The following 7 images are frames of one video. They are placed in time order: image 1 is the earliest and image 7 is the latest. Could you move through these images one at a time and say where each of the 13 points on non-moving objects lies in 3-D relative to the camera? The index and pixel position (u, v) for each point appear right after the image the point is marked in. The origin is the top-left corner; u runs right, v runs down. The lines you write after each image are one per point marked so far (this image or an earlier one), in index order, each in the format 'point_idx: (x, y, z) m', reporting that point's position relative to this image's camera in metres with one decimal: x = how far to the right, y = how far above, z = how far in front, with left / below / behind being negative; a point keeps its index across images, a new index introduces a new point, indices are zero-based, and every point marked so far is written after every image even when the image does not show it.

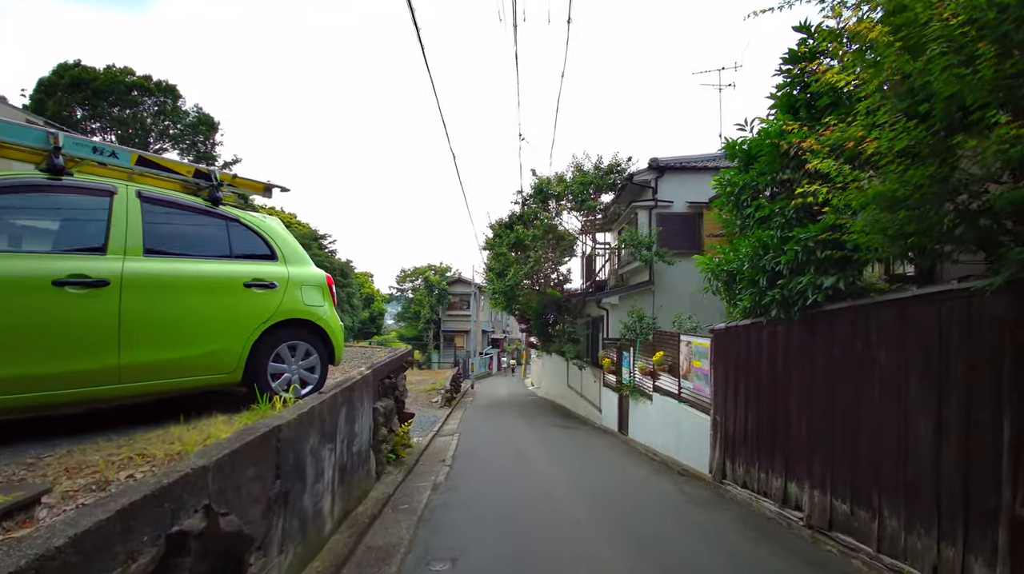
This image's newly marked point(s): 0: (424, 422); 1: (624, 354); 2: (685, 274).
0: (-2.4, -3.8, +13.3) m
1: (+2.7, -1.6, +11.5) m
2: (+4.9, +0.4, +13.6) m
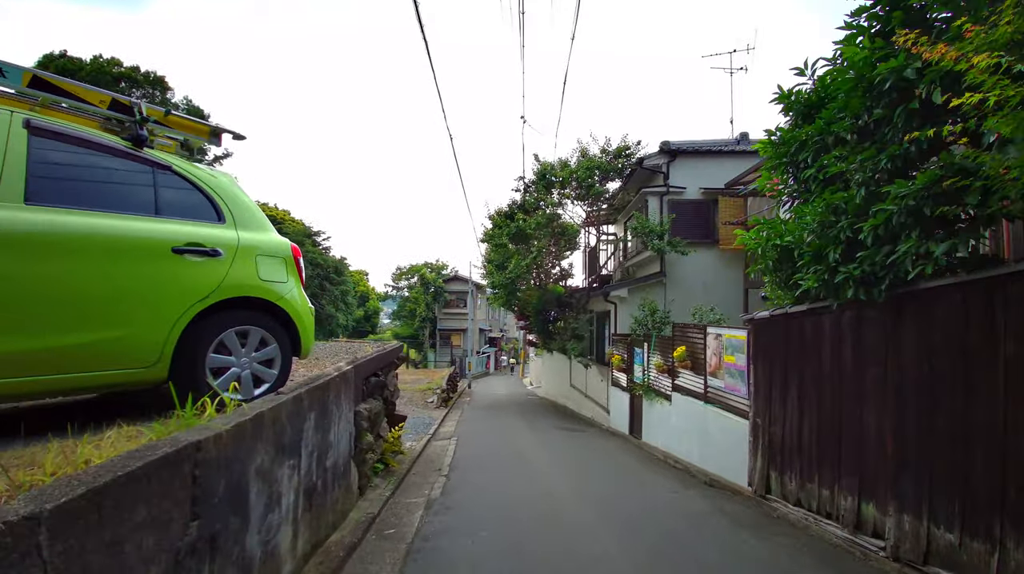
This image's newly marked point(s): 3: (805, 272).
0: (-2.4, -3.5, +12.3) m
1: (+2.7, -1.4, +10.6) m
2: (+4.9, +0.6, +12.6) m
3: (+2.7, +0.1, +4.4) m
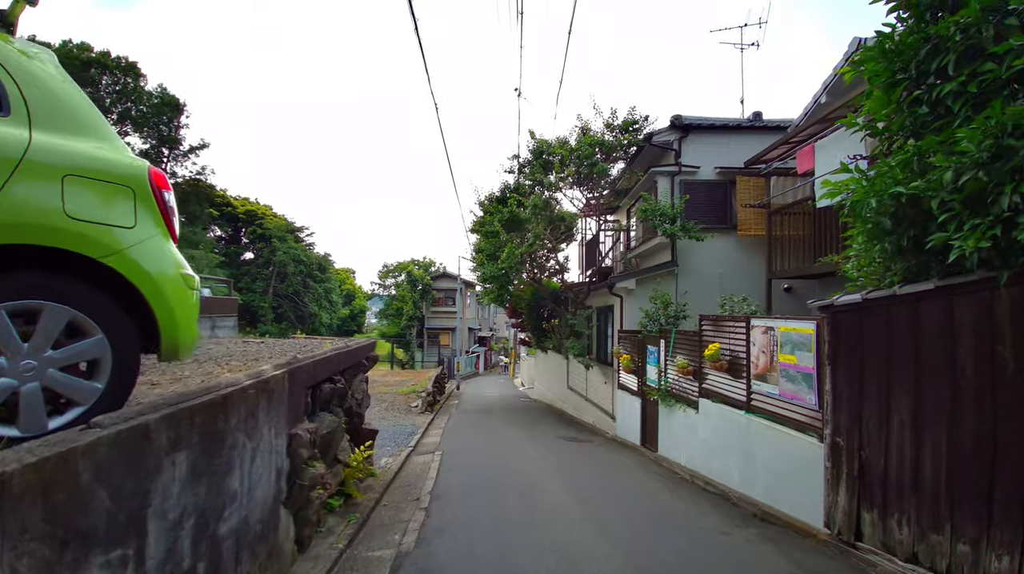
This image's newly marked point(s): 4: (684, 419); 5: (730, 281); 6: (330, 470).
0: (-2.5, -3.3, +10.8) m
1: (+2.6, -1.2, +9.2) m
2: (+4.8, +0.8, +11.3) m
3: (+2.7, +0.4, +3.0) m
4: (+2.7, -2.1, +7.4) m
5: (+5.1, +0.2, +11.2) m
6: (-1.7, -1.7, +4.5) m
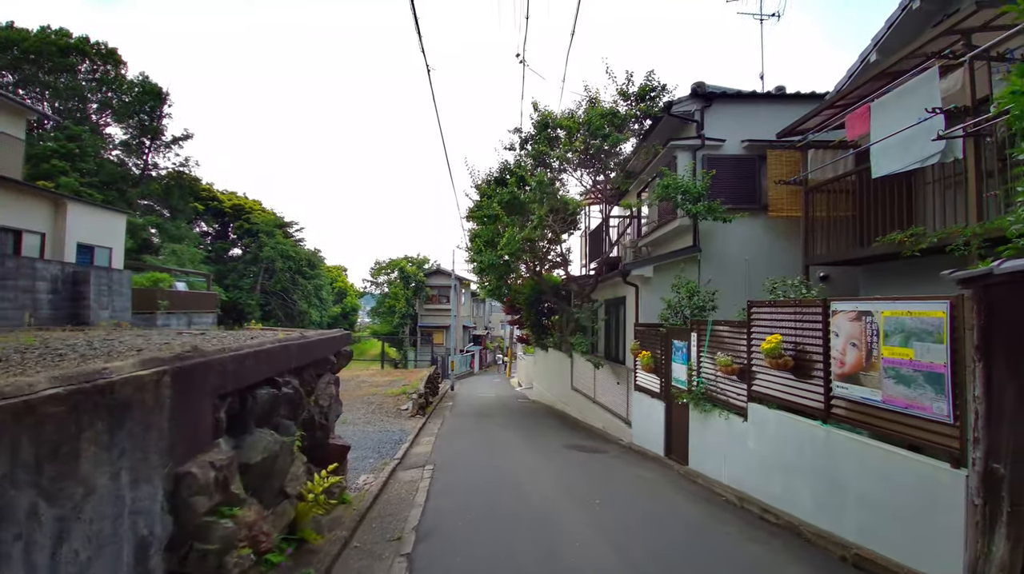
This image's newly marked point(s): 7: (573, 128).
0: (-2.5, -3.1, +9.4) m
1: (+2.7, -0.9, +7.9) m
2: (+4.8, +1.1, +10.0) m
3: (+2.9, +0.6, +1.7) m
4: (+2.7, -1.8, +6.2) m
5: (+5.1, +0.4, +10.0) m
6: (-1.6, -1.5, +3.1) m
7: (+1.5, +3.7, +11.3) m
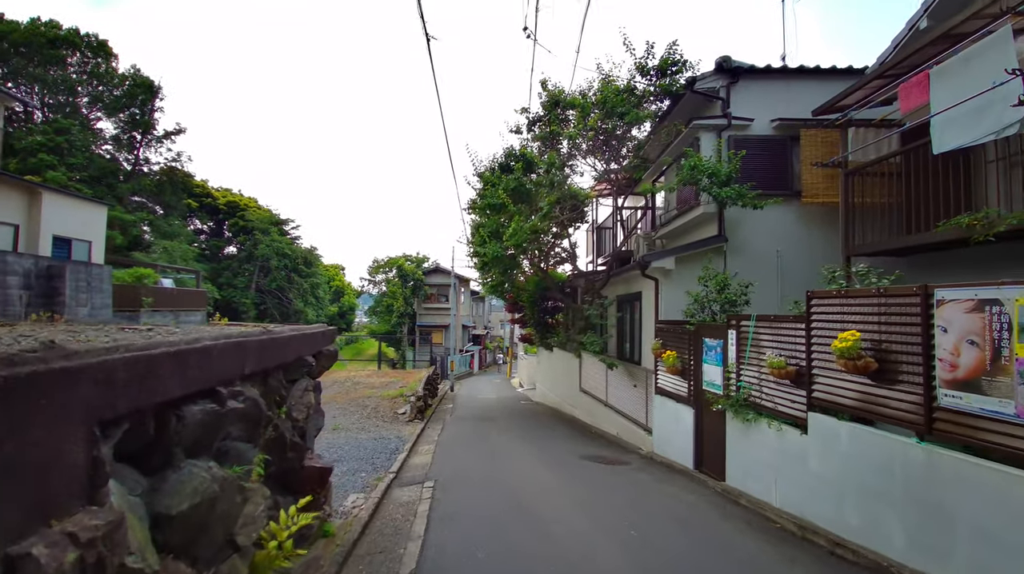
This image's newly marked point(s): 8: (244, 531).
0: (-2.4, -2.9, +8.5) m
1: (+2.8, -0.8, +7.0) m
2: (+5.0, +1.2, +9.1) m
3: (+3.0, +0.7, +0.8) m
4: (+2.9, -1.7, +5.3) m
5: (+5.3, +0.5, +9.1) m
6: (-1.4, -1.3, +2.2) m
7: (+1.6, +3.9, +10.4) m
8: (-1.4, -1.3, +2.6) m
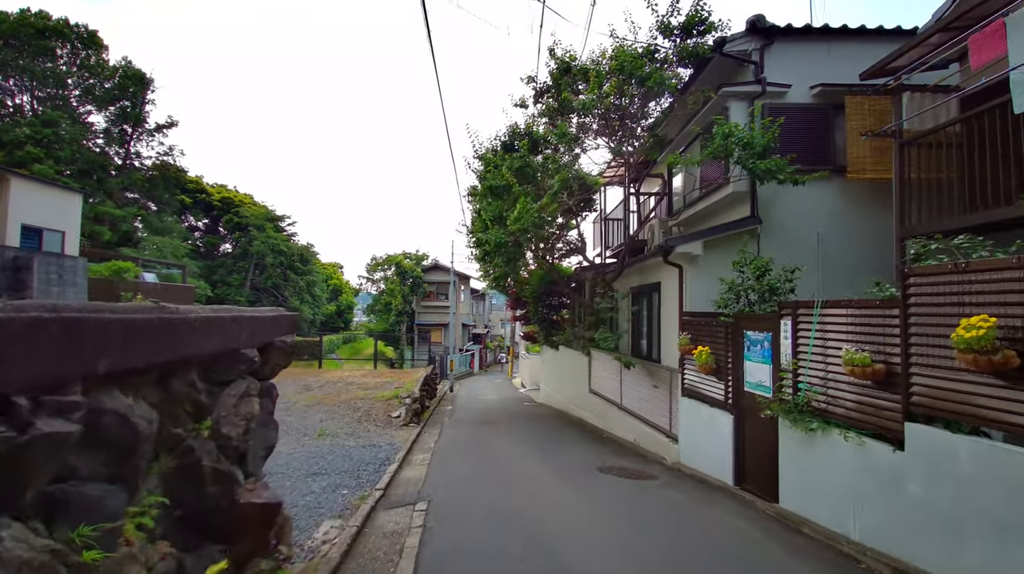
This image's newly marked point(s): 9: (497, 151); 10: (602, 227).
0: (-2.3, -2.7, +7.4) m
1: (+2.9, -0.6, +5.9) m
2: (+5.0, +1.4, +8.1) m
3: (+3.1, +0.9, -0.3) m
4: (+3.0, -1.5, +4.2) m
5: (+5.4, +0.7, +8.0) m
6: (-1.3, -1.1, +1.2) m
7: (+1.7, +4.1, +9.4) m
8: (-1.3, -1.1, +1.5) m
9: (-0.5, +3.3, +11.7) m
10: (+2.9, +2.0, +15.1) m
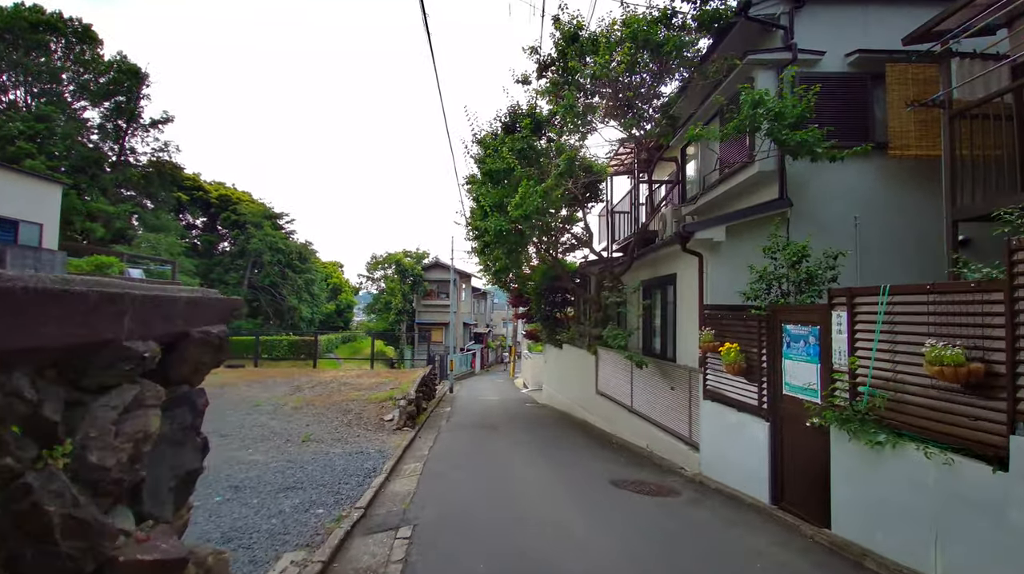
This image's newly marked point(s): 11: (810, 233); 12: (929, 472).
0: (-2.2, -2.6, +6.6) m
1: (+2.9, -0.5, +5.1) m
2: (+5.1, +1.5, +7.2) m
3: (+3.1, +1.1, -1.1) m
4: (+3.0, -1.3, +3.4) m
5: (+5.4, +0.9, +7.2) m
6: (-1.3, -1.0, +0.3) m
7: (+1.7, +4.2, +8.5) m
8: (-1.4, -1.0, +0.7) m
9: (-0.4, +3.5, +10.9) m
10: (+3.0, +2.1, +14.3) m
11: (+4.4, +0.8, +7.1) m
12: (+3.0, -1.4, +3.5) m
